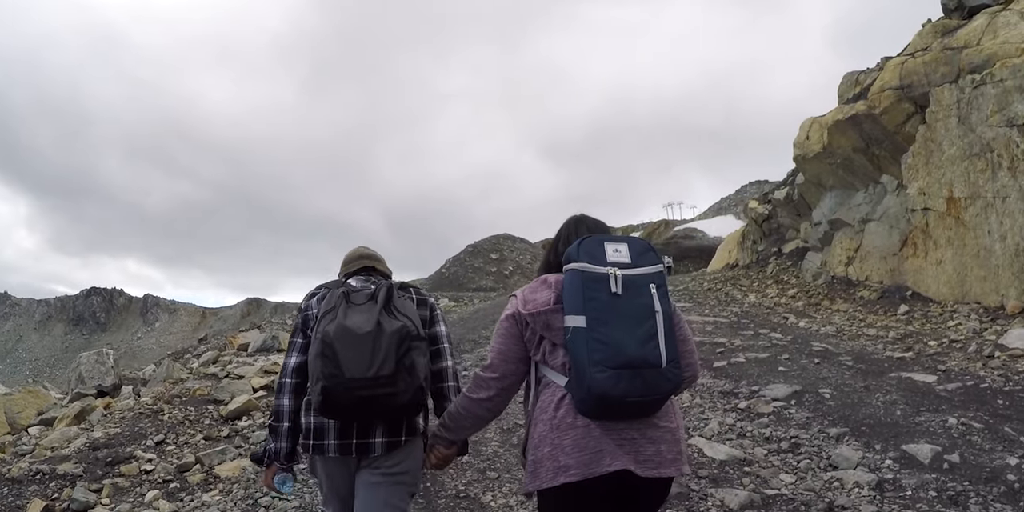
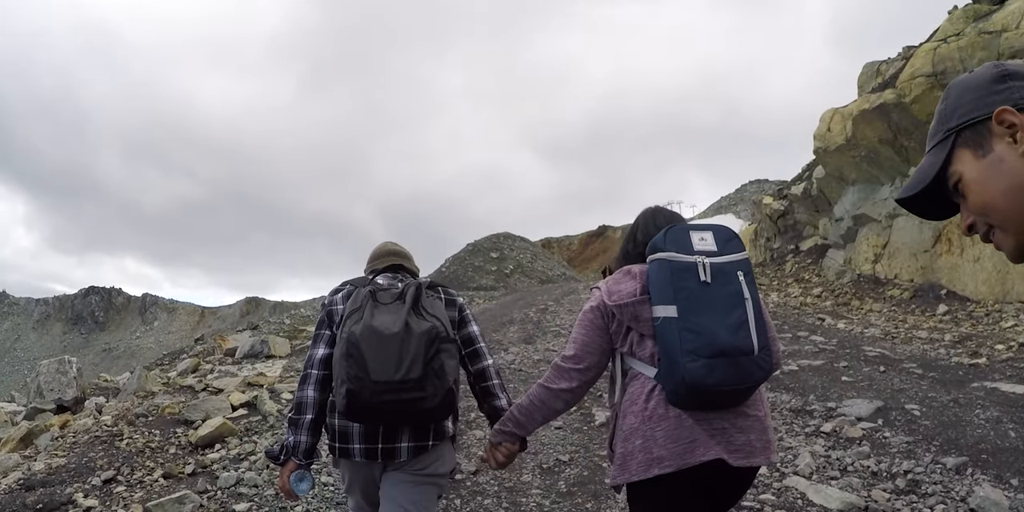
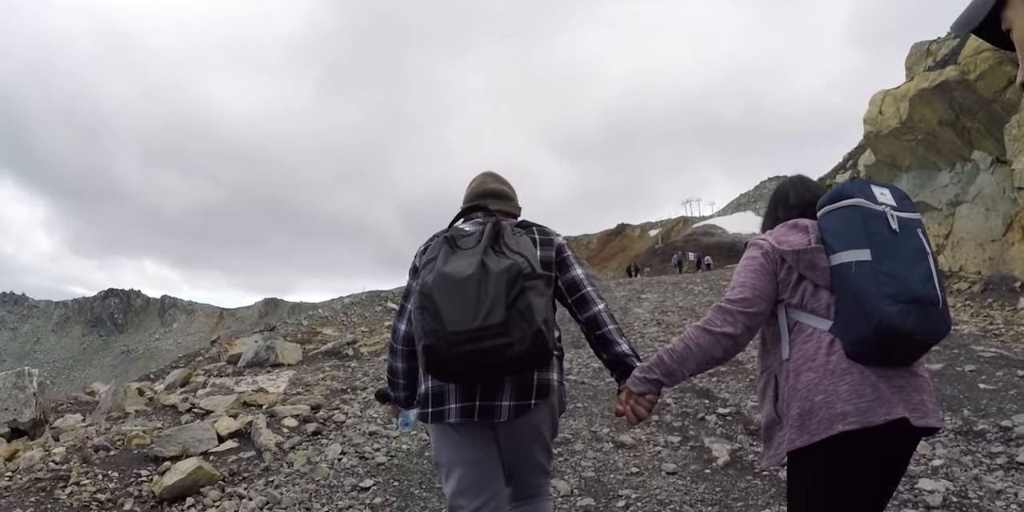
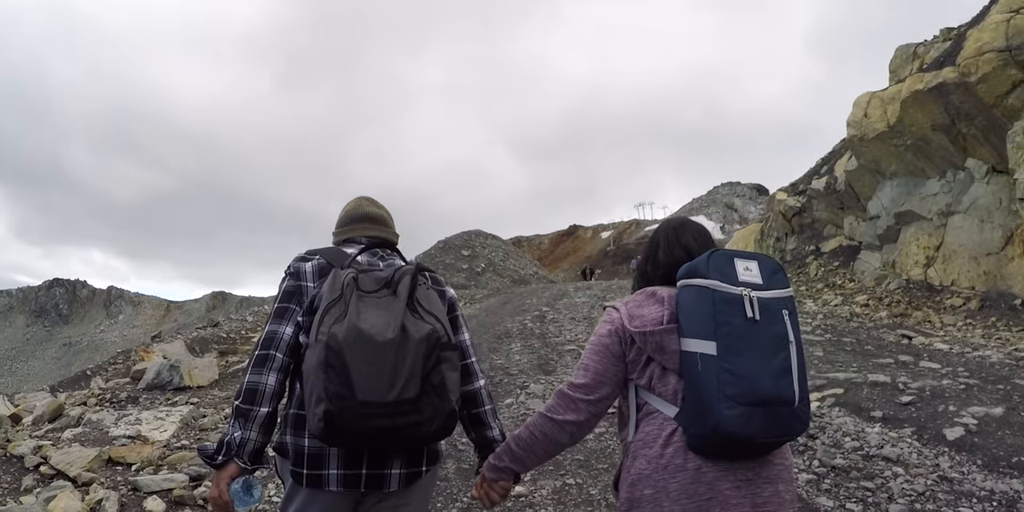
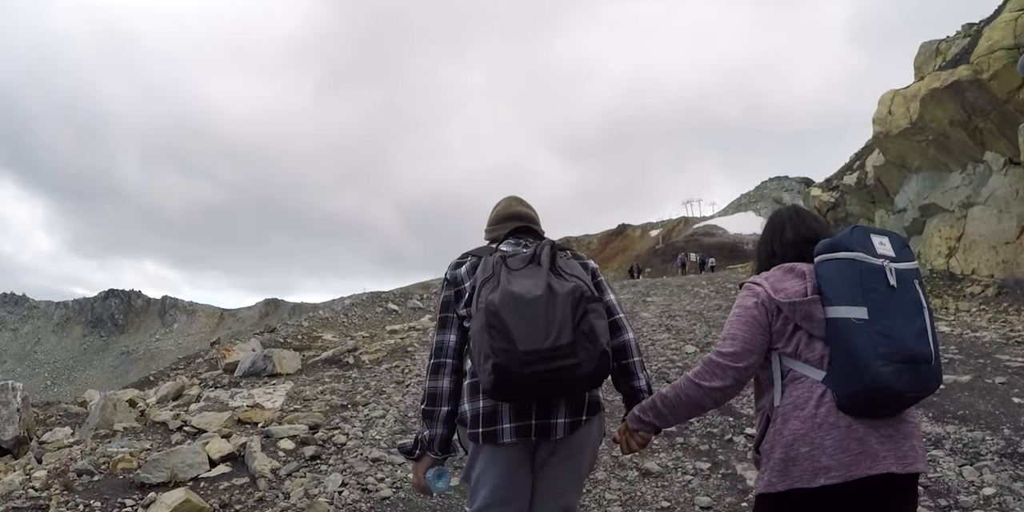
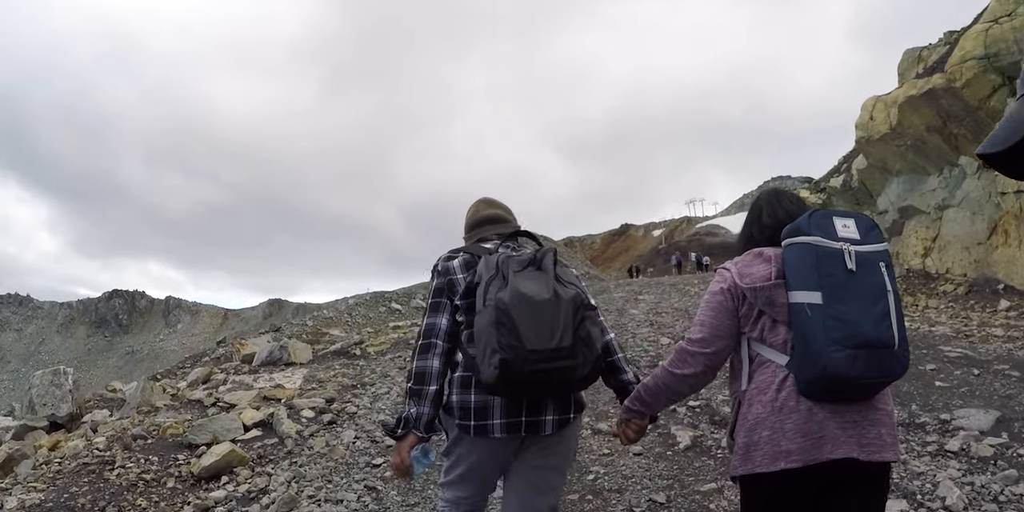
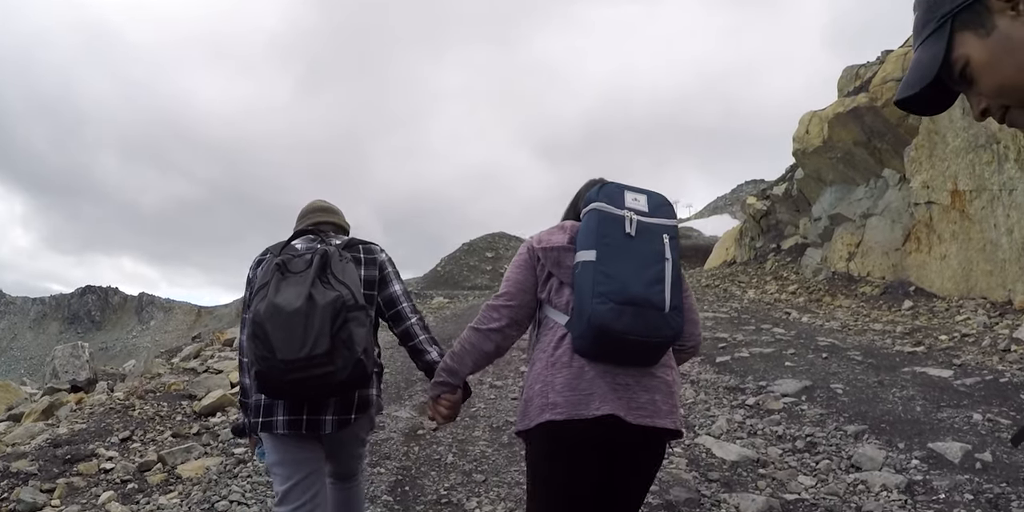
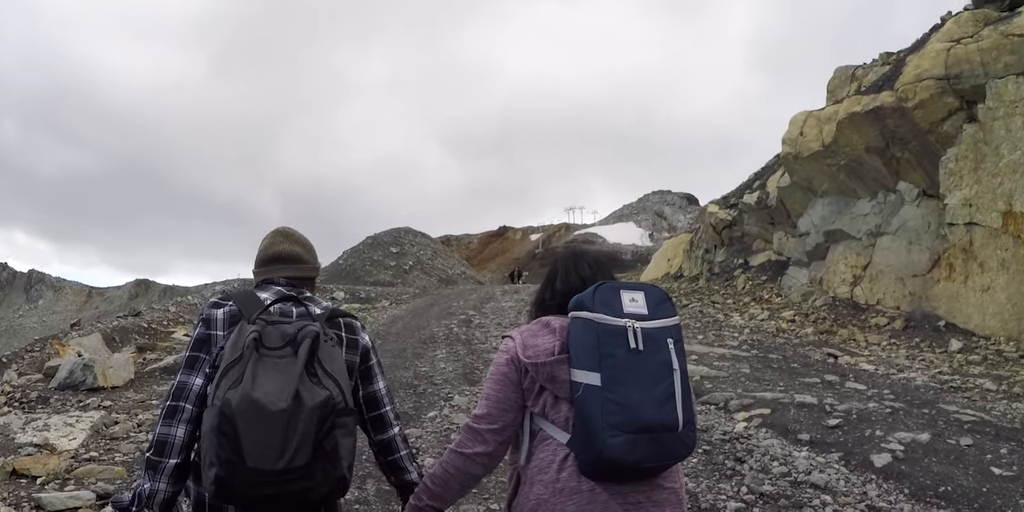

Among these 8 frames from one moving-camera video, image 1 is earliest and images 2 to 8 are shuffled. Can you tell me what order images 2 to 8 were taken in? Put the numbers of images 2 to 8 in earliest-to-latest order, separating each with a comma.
7, 2, 6, 3, 5, 4, 8
